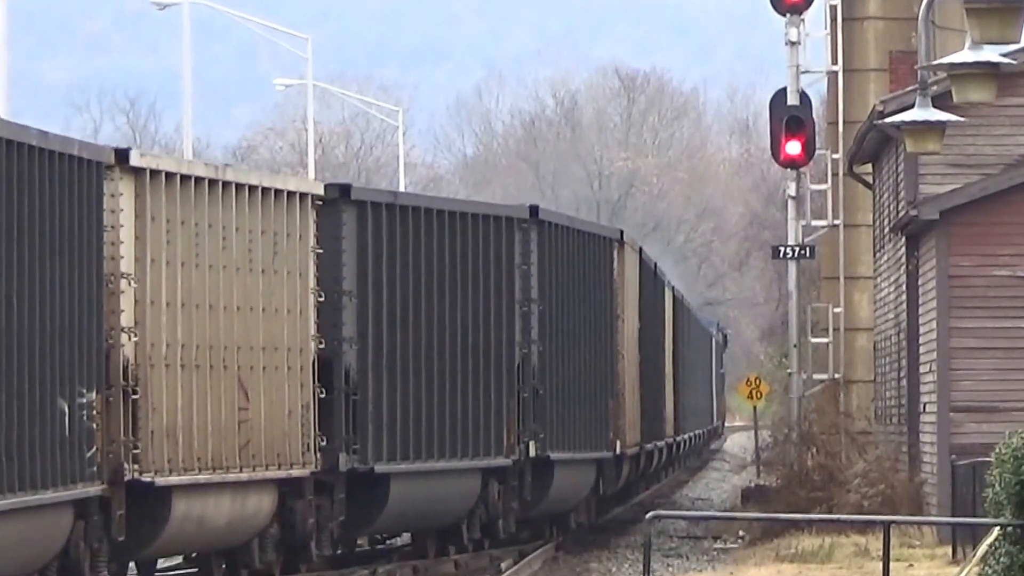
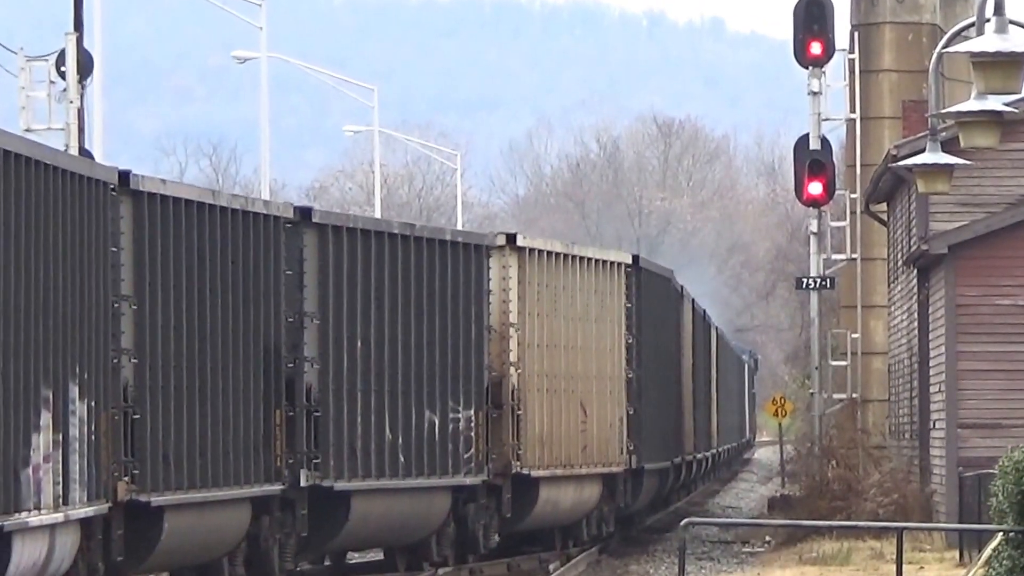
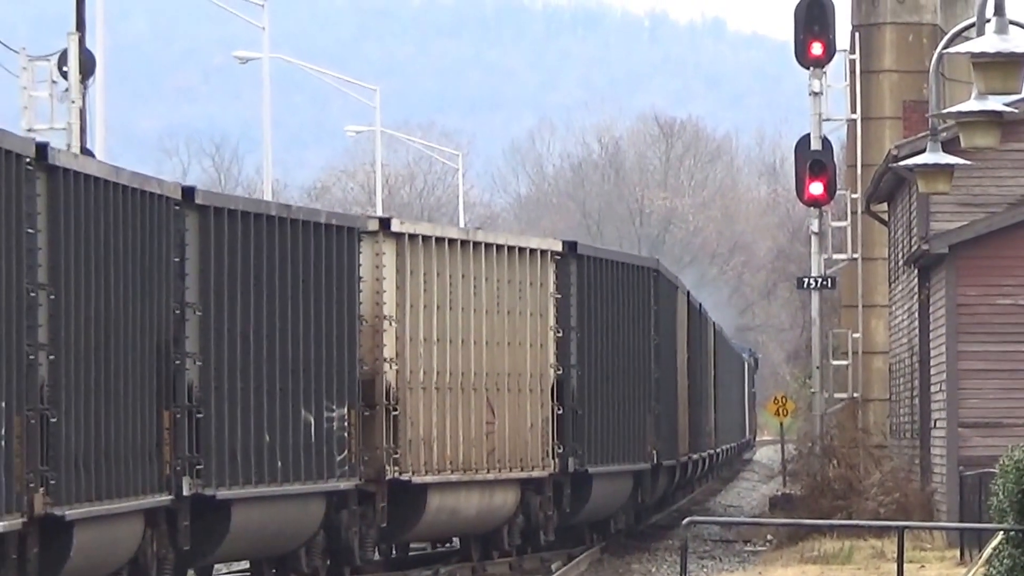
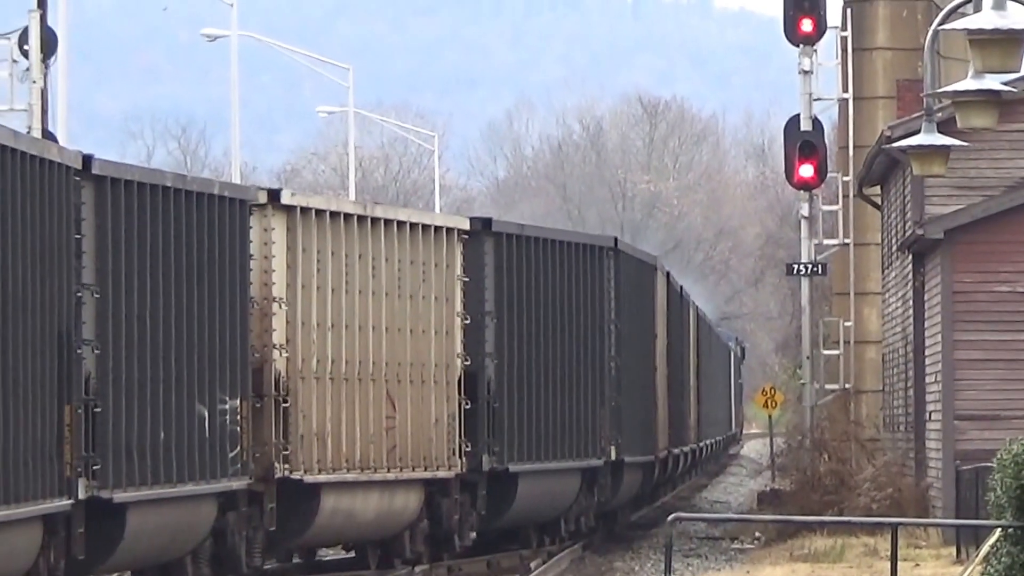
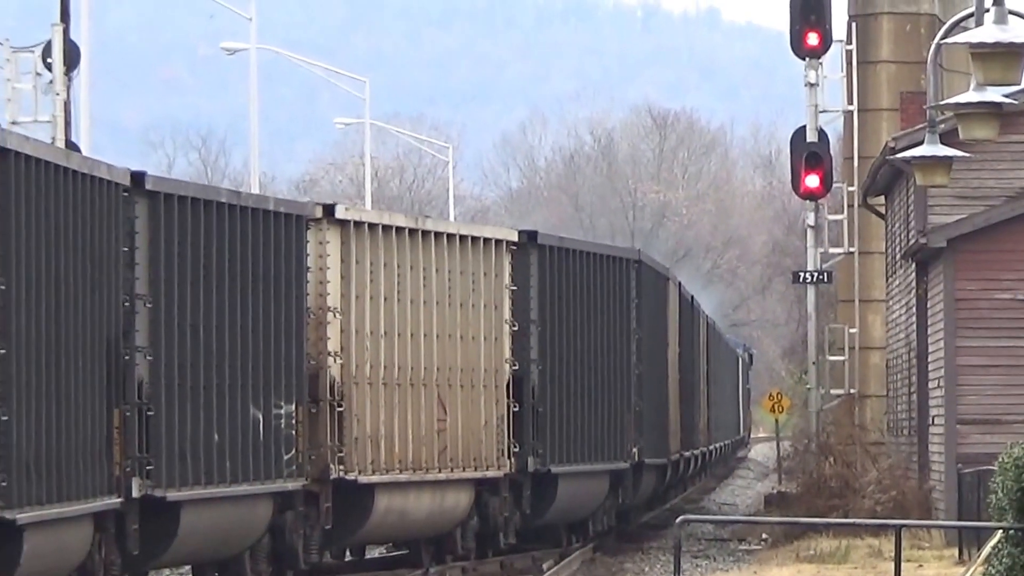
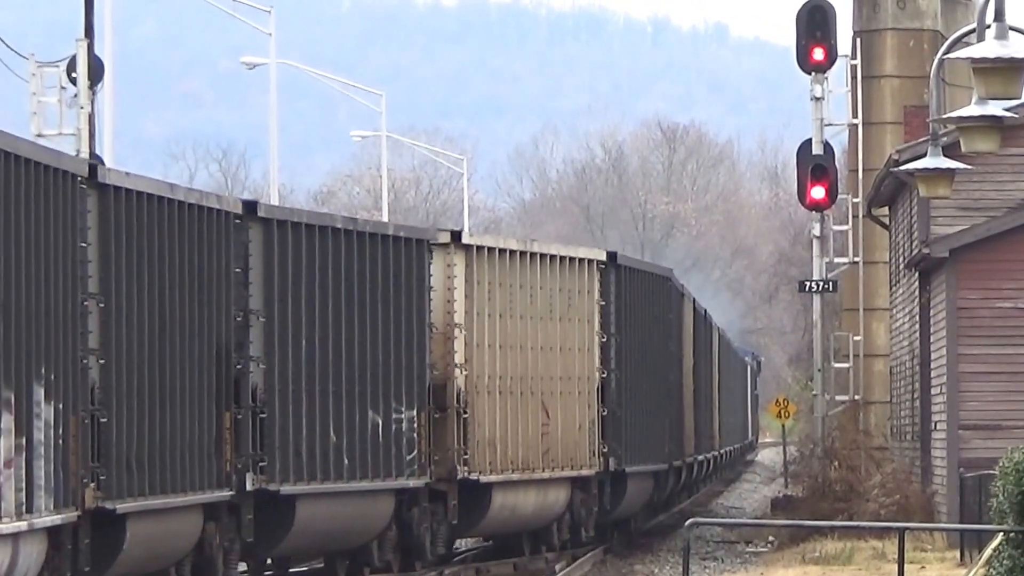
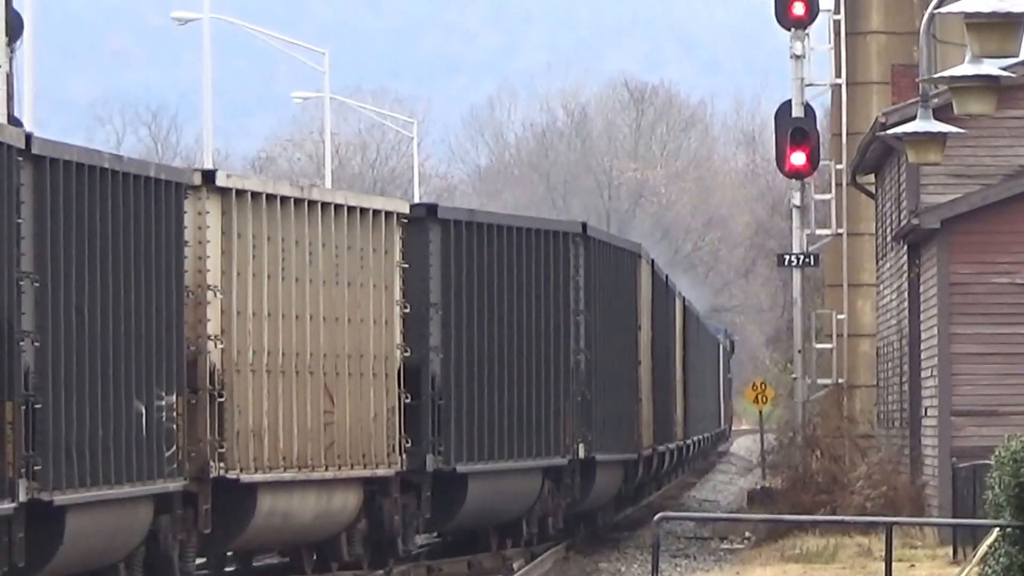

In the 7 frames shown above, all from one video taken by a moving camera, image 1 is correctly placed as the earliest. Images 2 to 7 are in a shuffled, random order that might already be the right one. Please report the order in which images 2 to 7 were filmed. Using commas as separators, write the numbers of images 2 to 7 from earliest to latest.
7, 4, 5, 3, 6, 2
